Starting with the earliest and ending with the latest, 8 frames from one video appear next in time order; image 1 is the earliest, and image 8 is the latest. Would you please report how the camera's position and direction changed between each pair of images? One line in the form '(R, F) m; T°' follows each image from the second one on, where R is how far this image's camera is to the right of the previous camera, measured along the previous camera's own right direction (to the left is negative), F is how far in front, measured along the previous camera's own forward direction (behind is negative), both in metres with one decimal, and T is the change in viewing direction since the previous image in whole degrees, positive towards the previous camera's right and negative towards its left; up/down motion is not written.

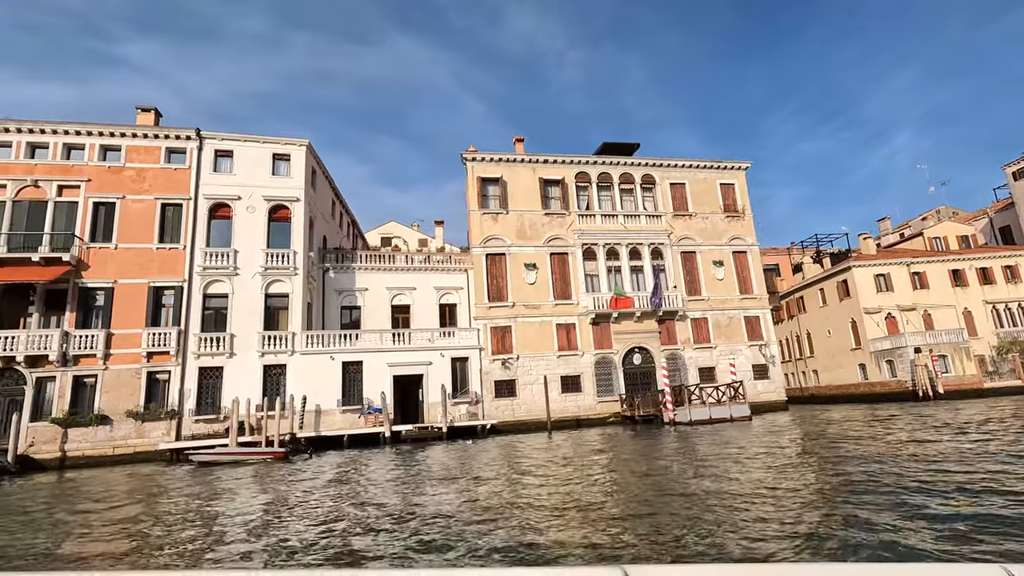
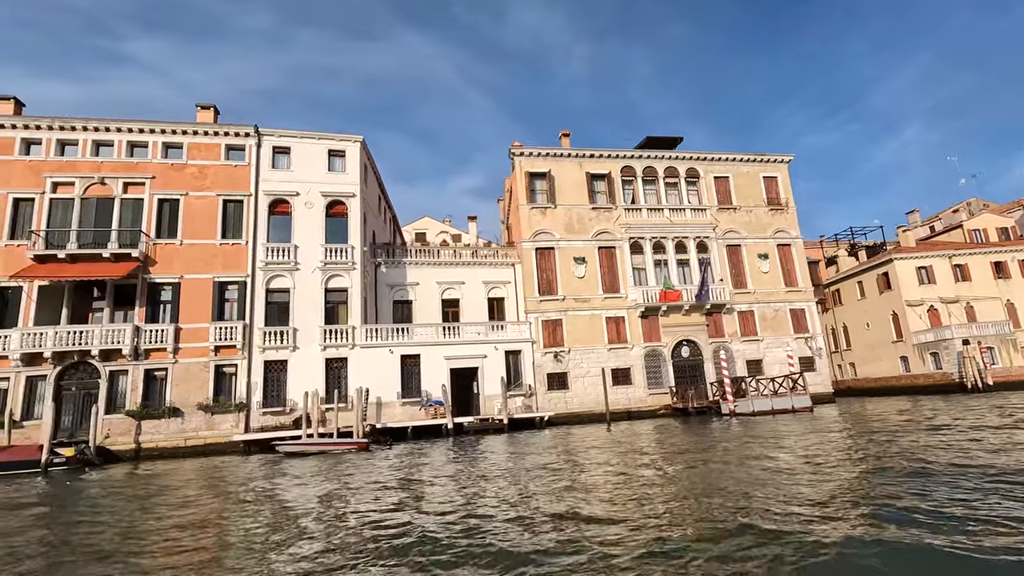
(-2.5, -0.3) m; -1°
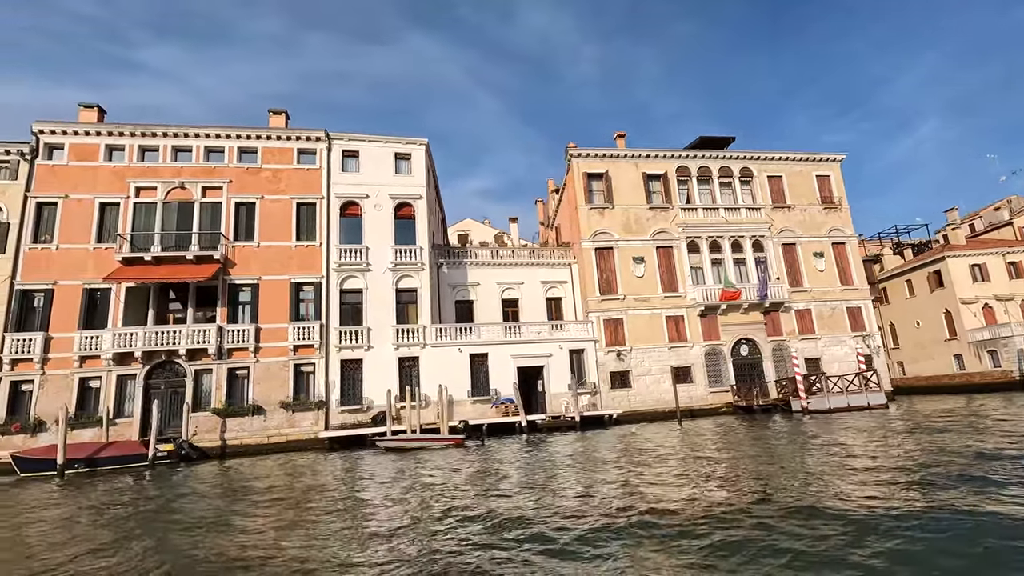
(-2.8, -0.4) m; -1°
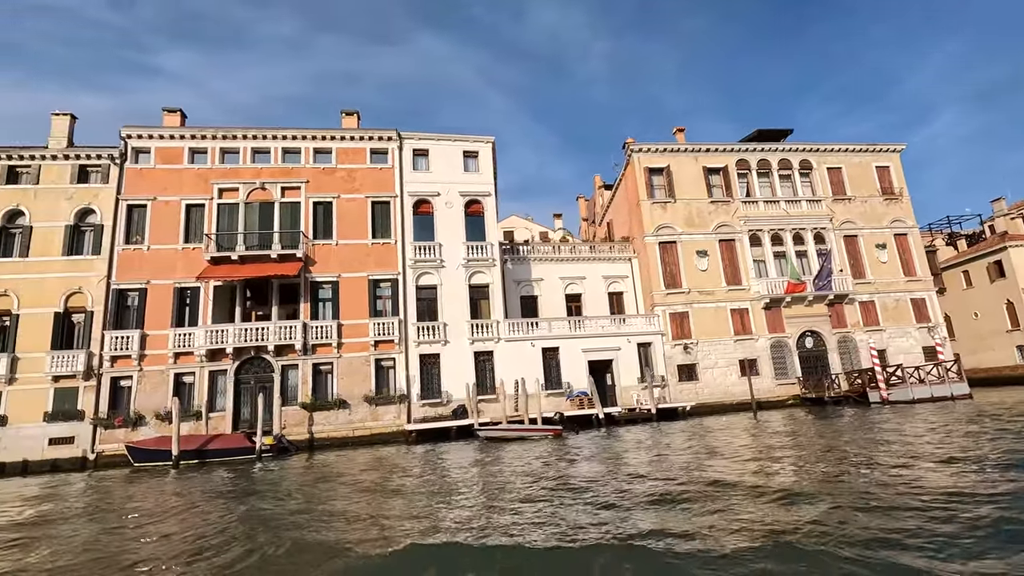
(-2.9, -0.4) m; -1°
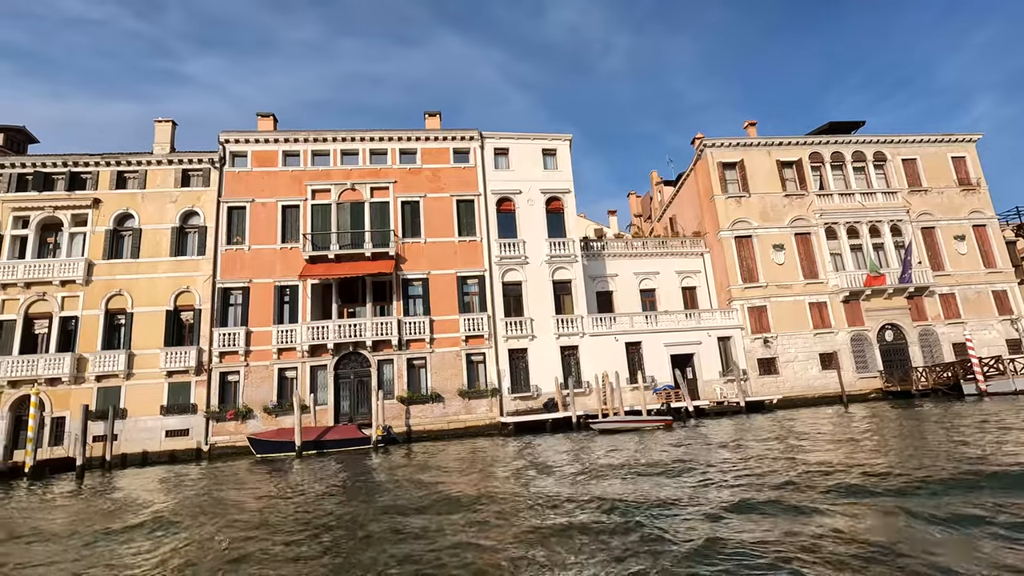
(-3.3, -0.5) m; -2°
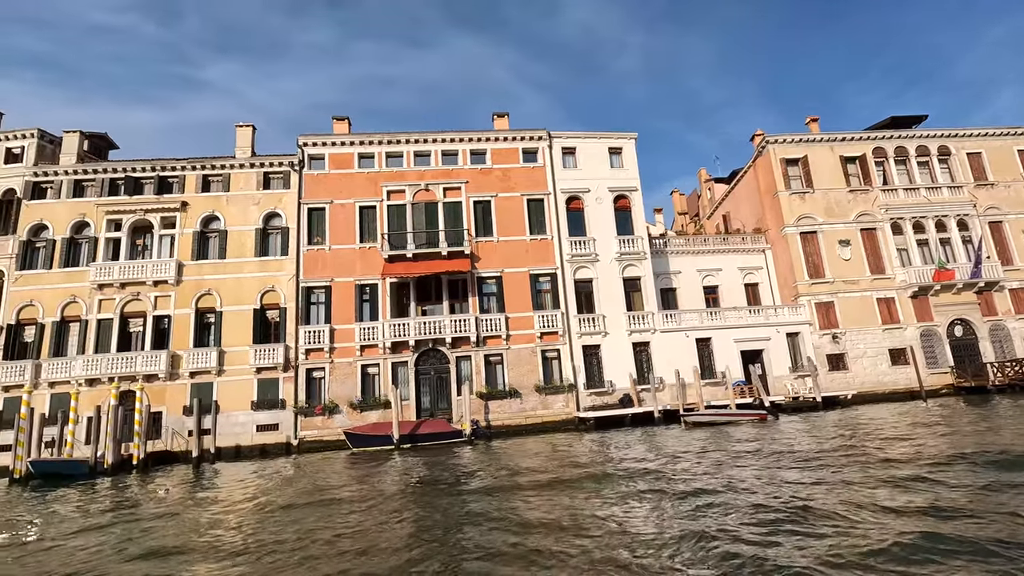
(-2.9, -0.4) m; -2°
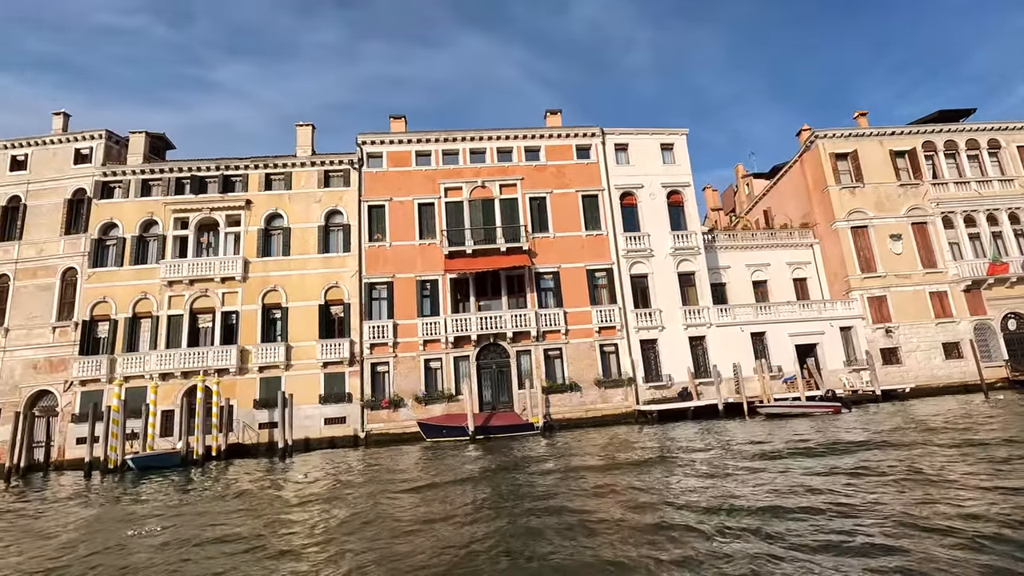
(-2.5, -0.3) m; -1°
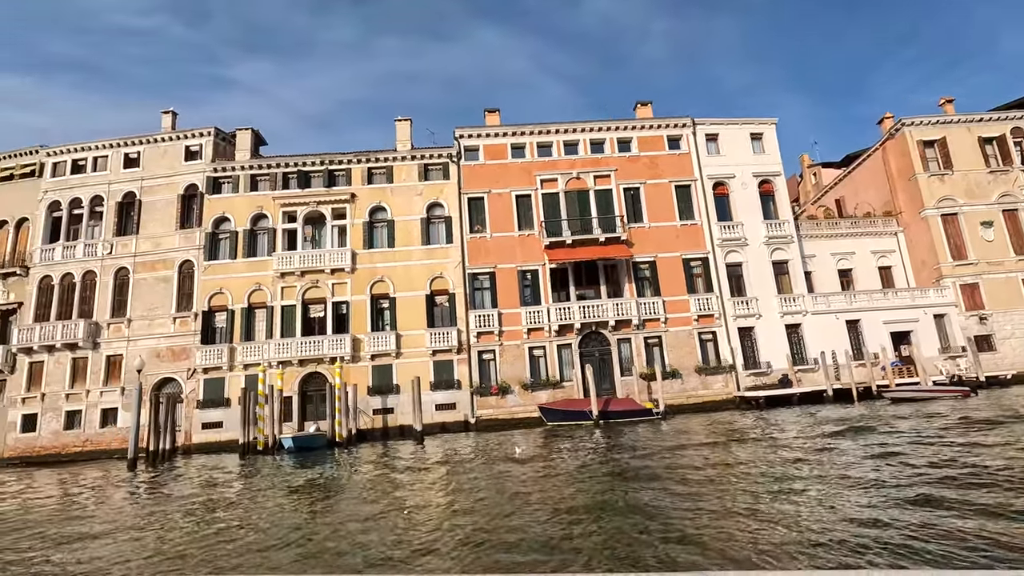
(-4.3, -0.6) m; -1°
